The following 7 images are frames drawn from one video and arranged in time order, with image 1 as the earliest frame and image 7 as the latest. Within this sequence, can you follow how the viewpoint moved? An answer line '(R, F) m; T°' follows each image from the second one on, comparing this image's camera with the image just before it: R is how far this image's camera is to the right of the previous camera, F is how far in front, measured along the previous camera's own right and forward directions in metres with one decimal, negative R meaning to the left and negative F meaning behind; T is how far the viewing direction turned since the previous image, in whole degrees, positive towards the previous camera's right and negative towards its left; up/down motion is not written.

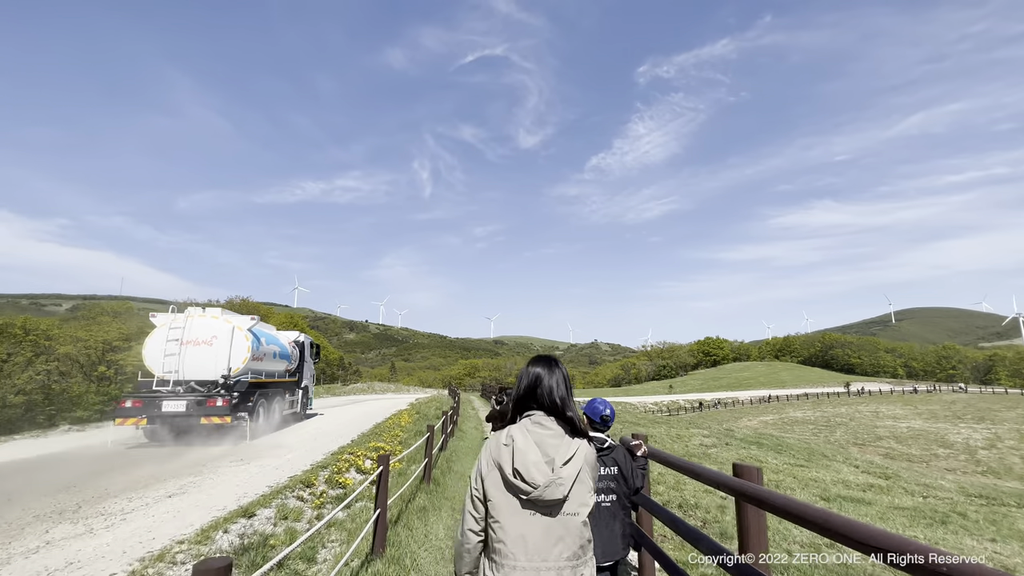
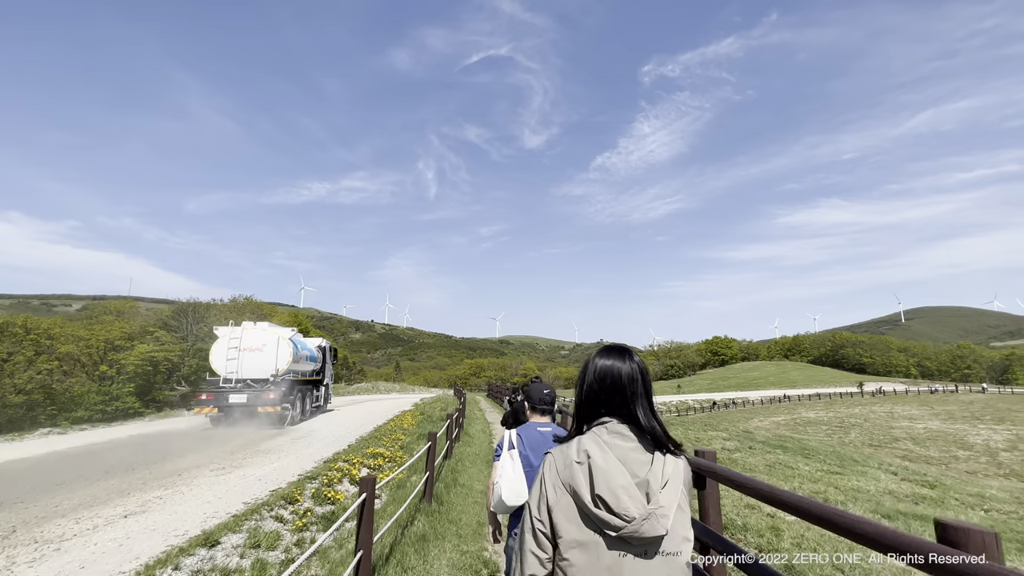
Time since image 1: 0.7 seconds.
(-0.1, +0.6) m; -1°
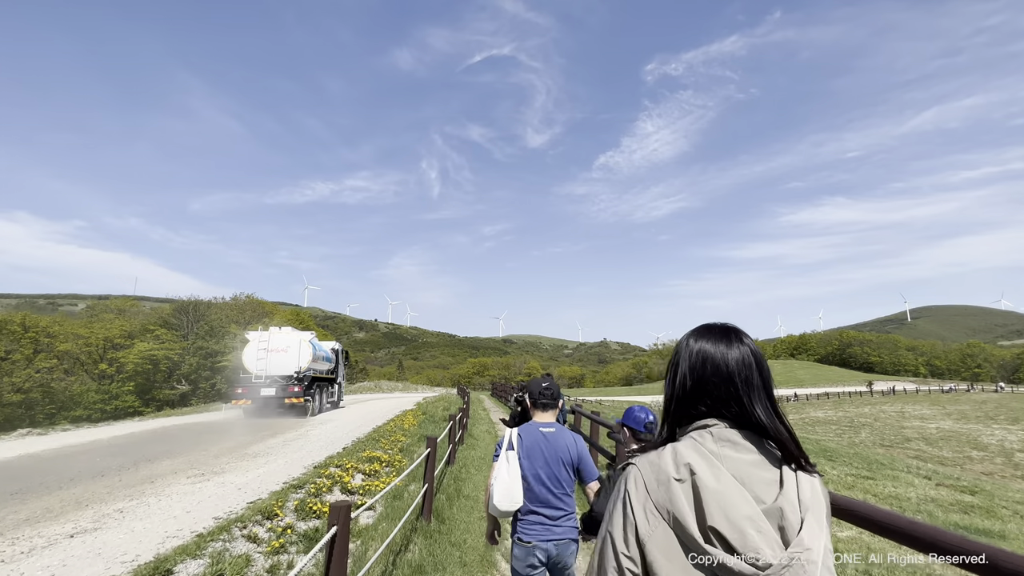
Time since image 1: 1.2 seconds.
(-0.1, +0.5) m; 0°
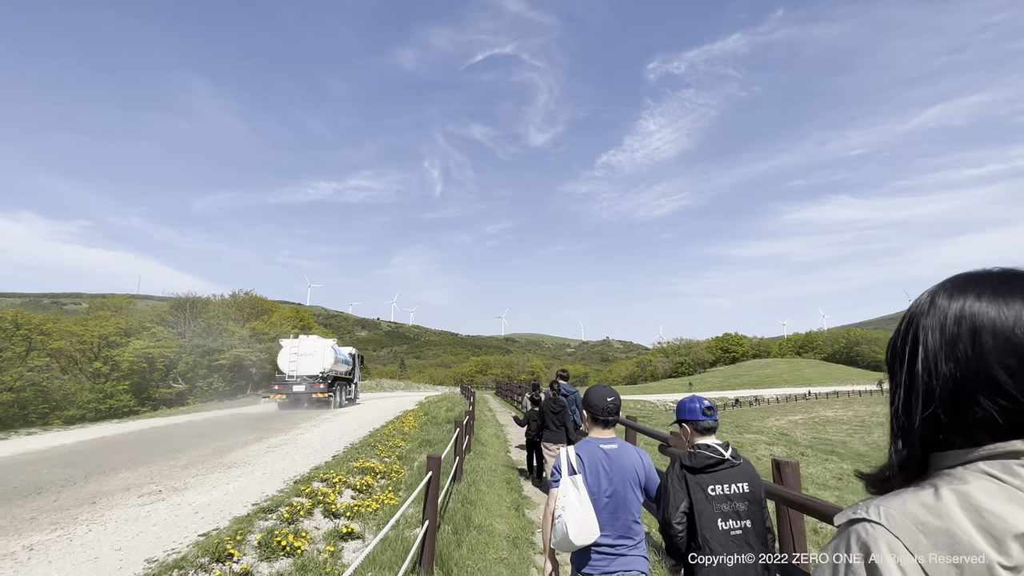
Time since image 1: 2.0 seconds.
(-0.1, +0.8) m; 0°
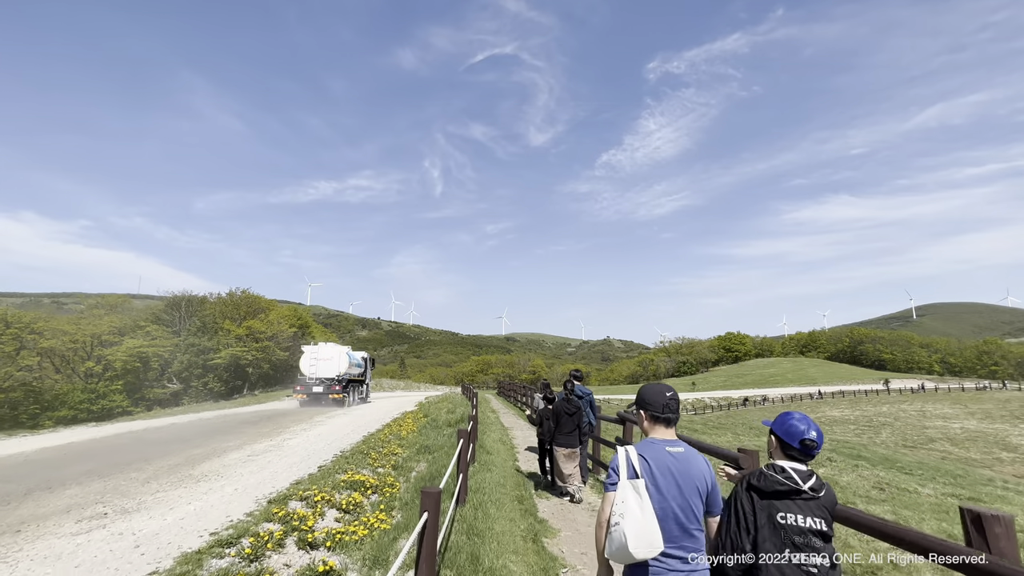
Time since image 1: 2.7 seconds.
(-0.1, +0.6) m; 0°
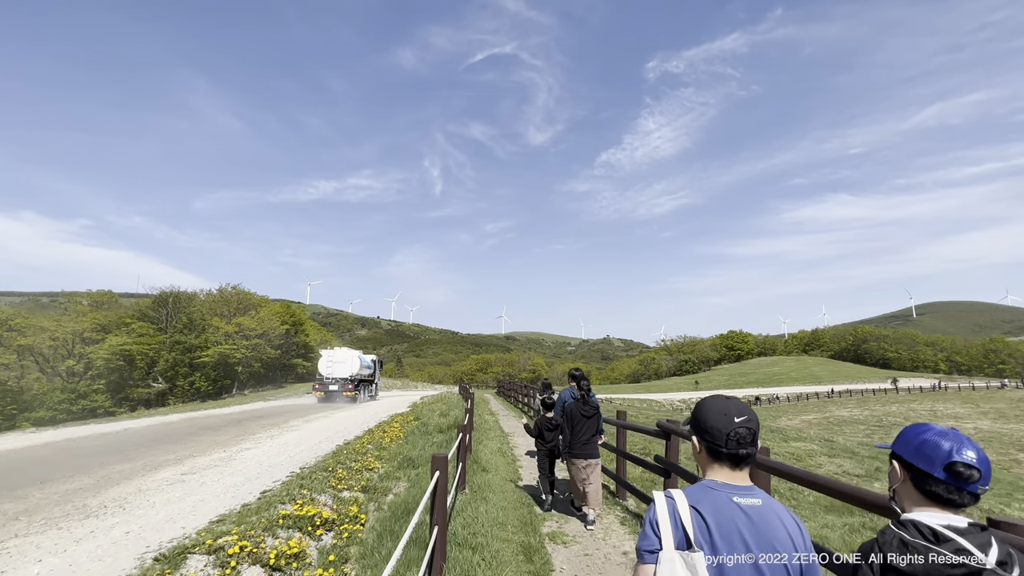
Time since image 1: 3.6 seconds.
(0.0, +1.1) m; 0°
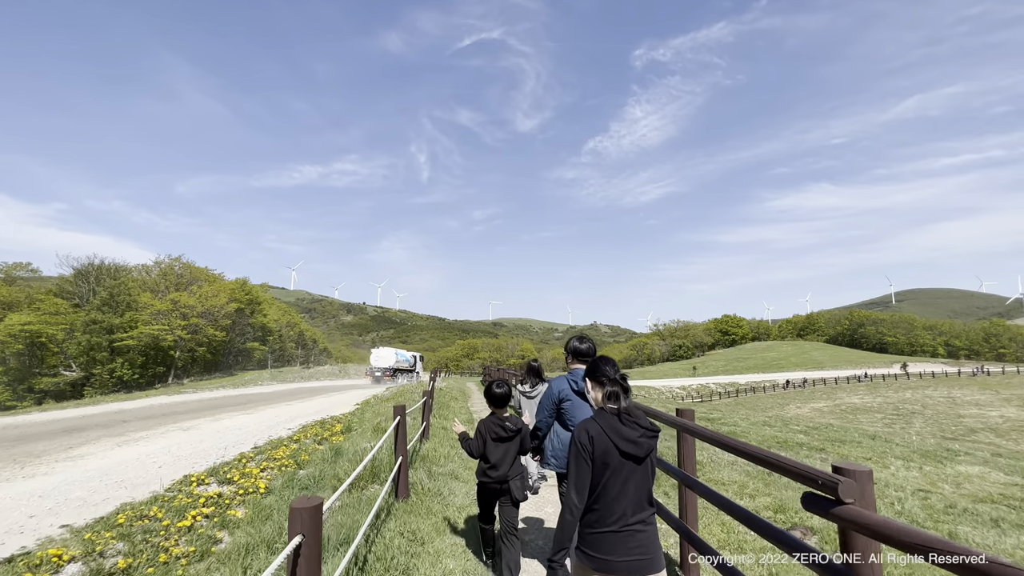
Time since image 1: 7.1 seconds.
(-0.1, +4.1) m; +2°
